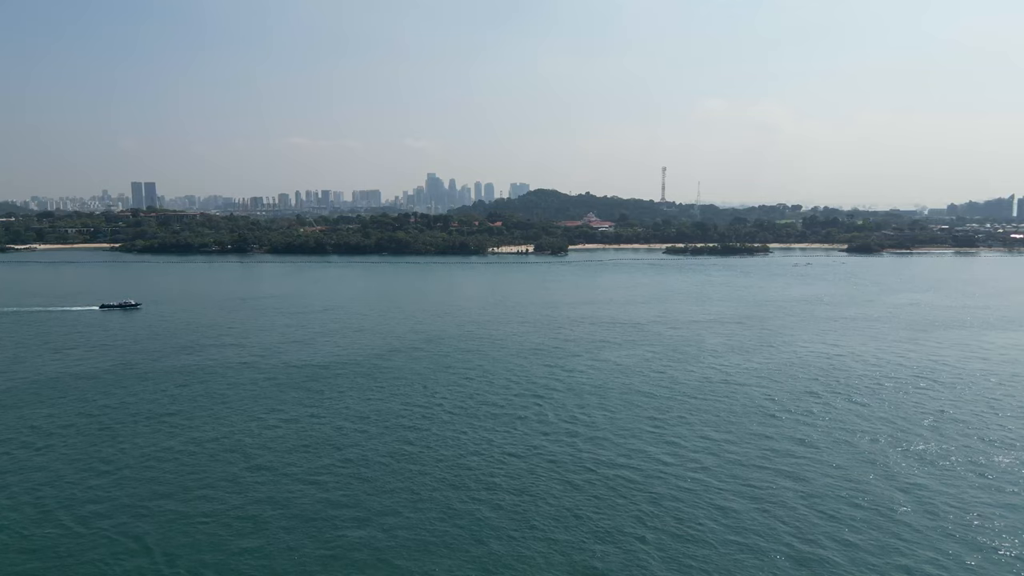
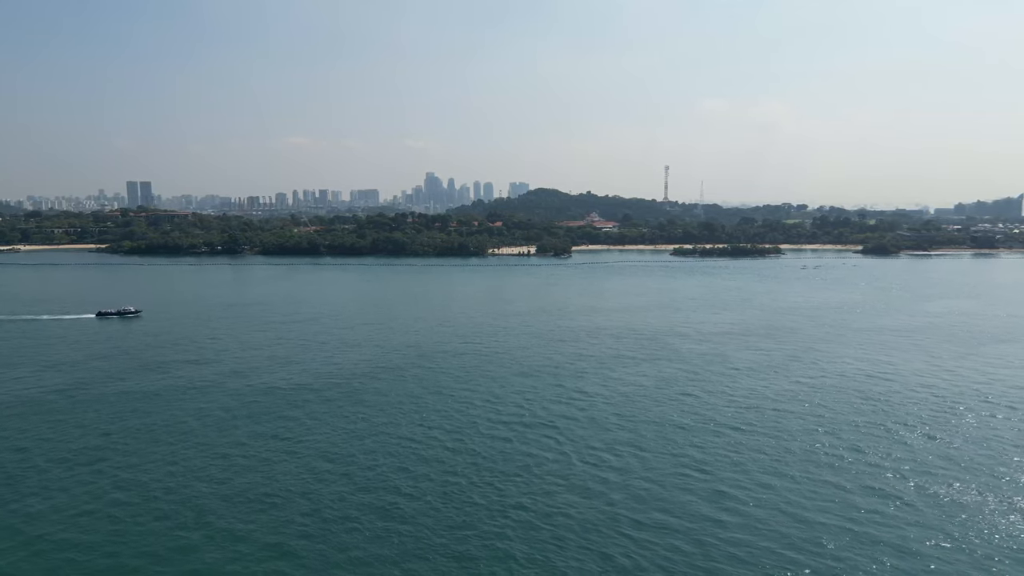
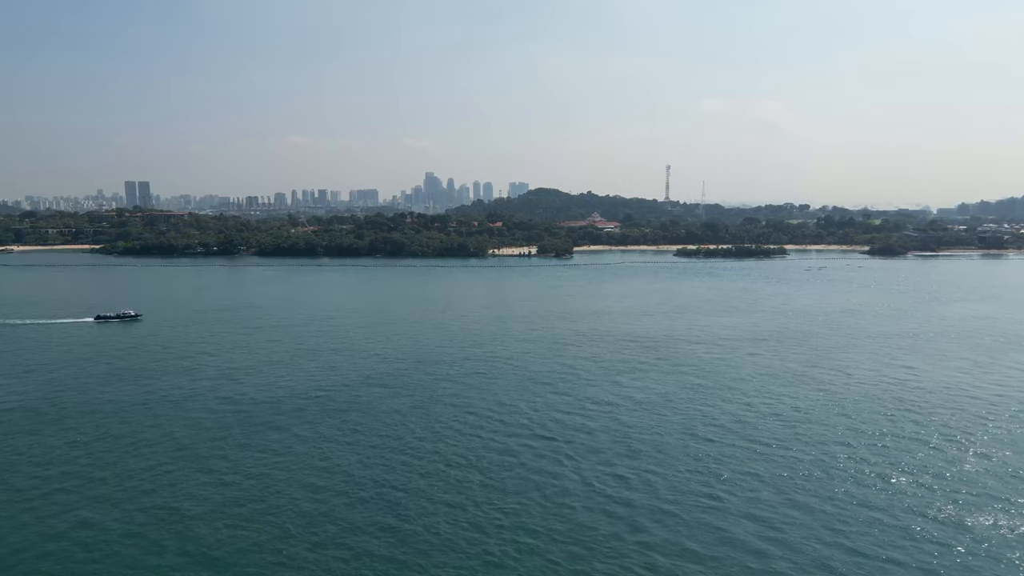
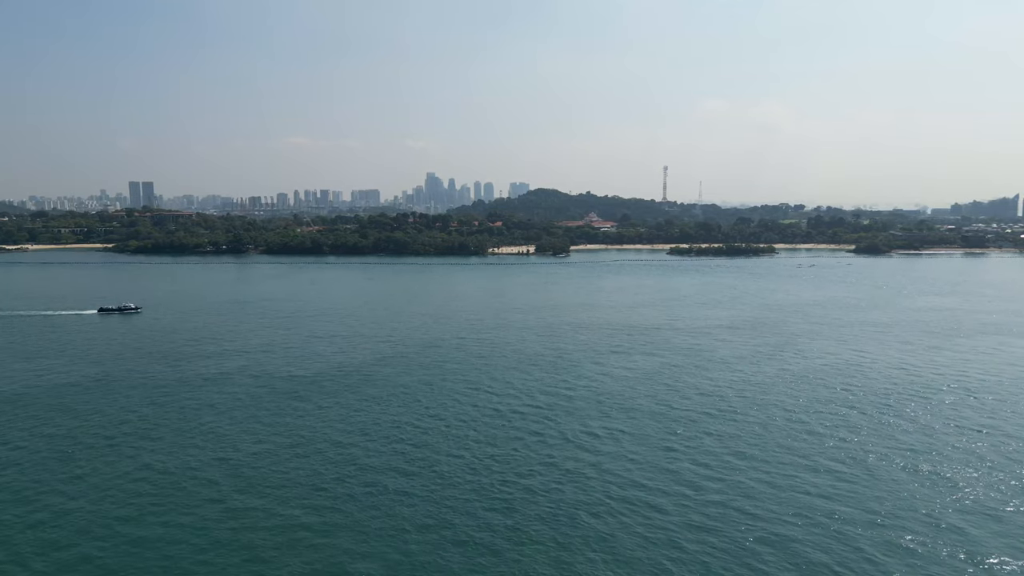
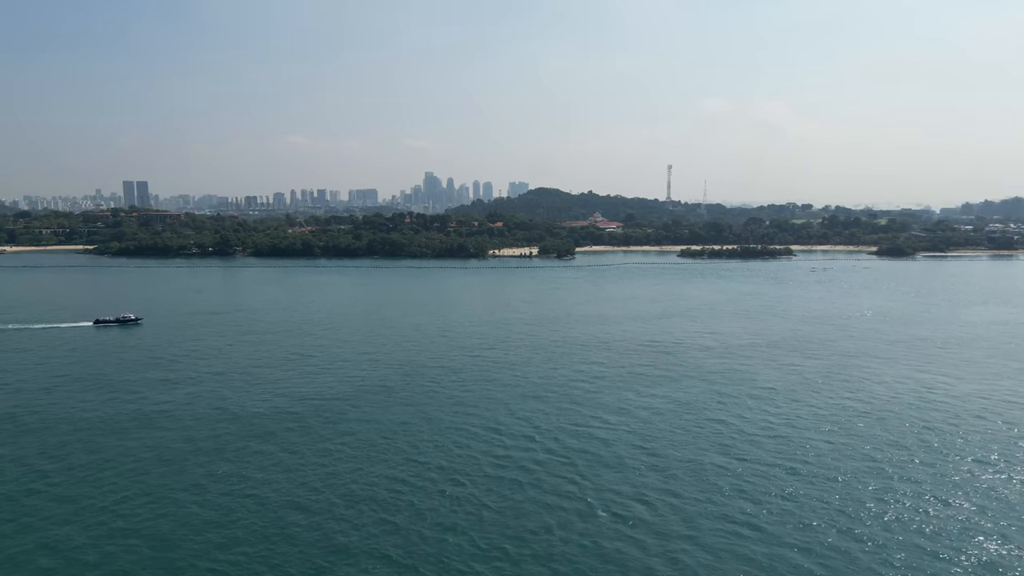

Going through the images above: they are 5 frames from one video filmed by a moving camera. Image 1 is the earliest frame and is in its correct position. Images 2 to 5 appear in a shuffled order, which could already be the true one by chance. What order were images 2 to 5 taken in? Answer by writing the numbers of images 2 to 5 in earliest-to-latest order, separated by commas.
4, 2, 3, 5
